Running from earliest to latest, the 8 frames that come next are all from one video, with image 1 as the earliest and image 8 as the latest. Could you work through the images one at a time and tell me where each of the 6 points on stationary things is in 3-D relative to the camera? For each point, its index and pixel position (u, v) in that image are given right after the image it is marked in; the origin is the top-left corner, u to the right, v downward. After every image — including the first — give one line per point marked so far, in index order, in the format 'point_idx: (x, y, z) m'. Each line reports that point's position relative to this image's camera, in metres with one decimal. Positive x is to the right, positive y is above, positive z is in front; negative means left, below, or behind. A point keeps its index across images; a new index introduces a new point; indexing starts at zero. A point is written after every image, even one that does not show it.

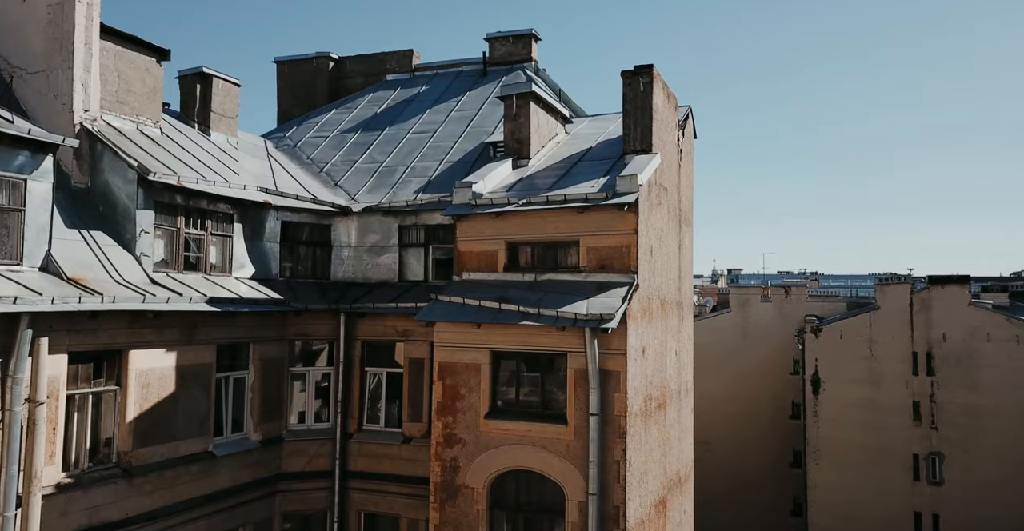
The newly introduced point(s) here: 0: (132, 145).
0: (-7.5, +2.4, +17.6) m
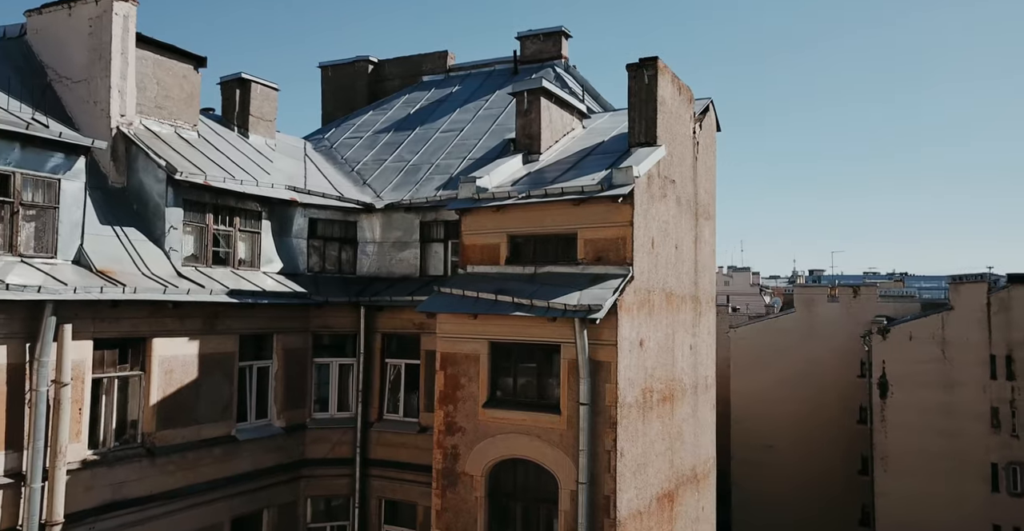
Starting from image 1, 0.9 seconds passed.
0: (-7.3, +2.5, +18.8) m
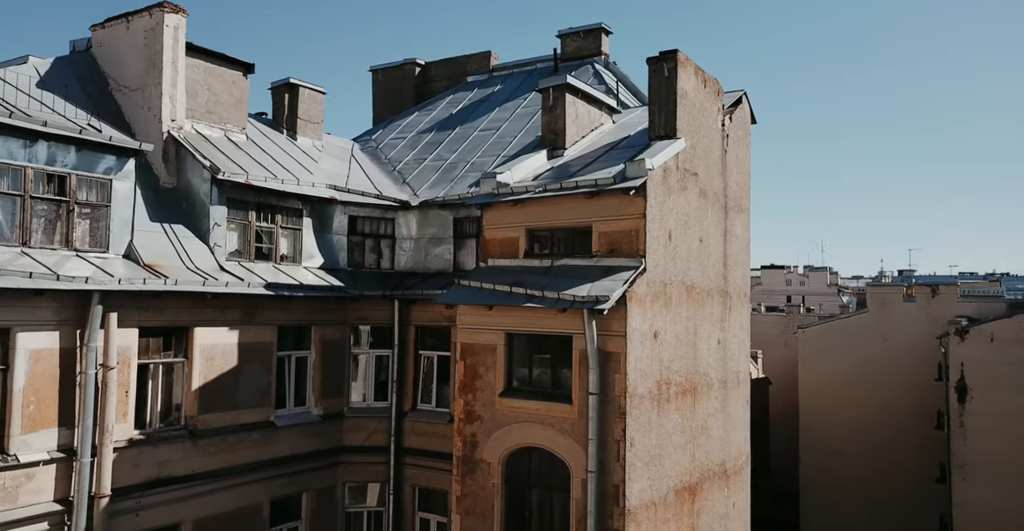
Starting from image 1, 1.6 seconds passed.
0: (-6.8, +2.6, +20.0) m
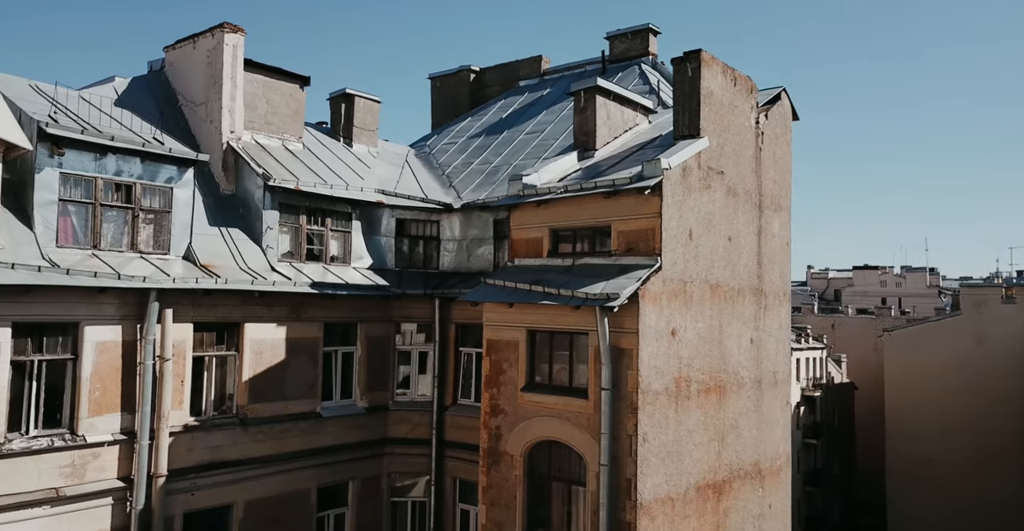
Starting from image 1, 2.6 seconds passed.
0: (-5.9, +2.6, +21.4) m
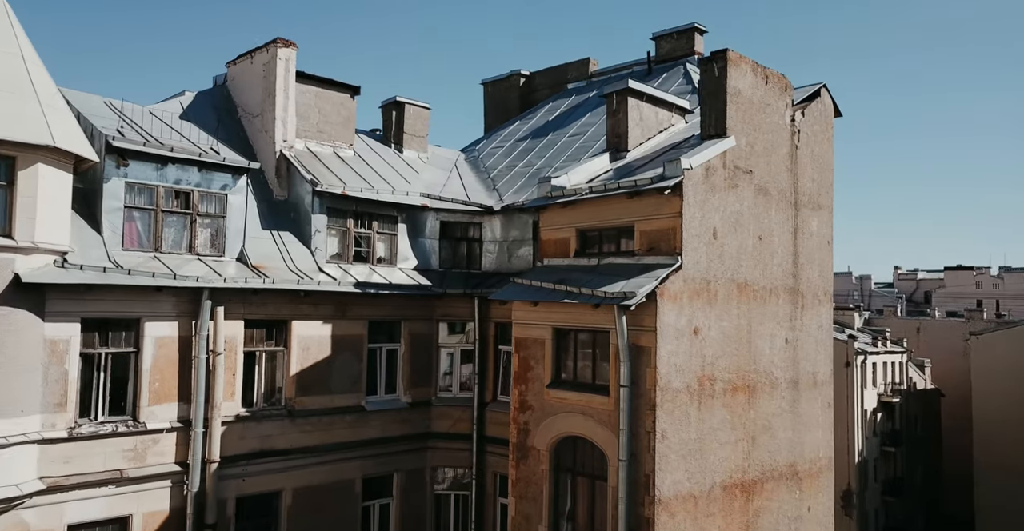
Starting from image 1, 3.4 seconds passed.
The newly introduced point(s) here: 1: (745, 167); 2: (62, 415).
0: (-4.9, +2.6, +22.5) m
1: (+4.9, +2.1, +18.5) m
2: (-8.5, -2.9, +16.9) m
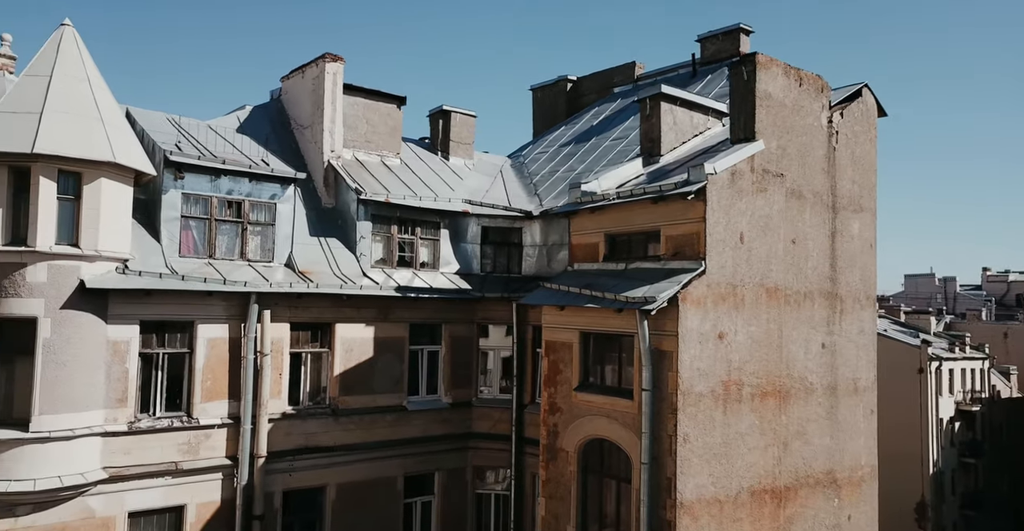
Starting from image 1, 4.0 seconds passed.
0: (-3.9, +2.5, +23.3) m
1: (+5.5, +2.0, +18.4) m
2: (-8.0, -3.0, +18.1) m
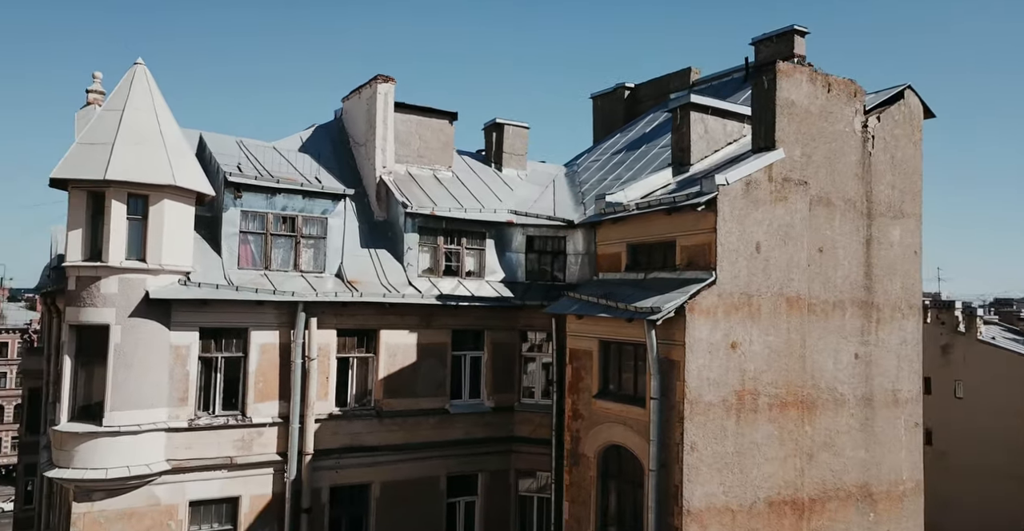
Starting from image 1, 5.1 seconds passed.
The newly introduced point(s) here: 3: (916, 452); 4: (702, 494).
0: (-2.7, +2.2, +24.4) m
1: (+5.9, +1.8, +18.2) m
2: (-7.4, -3.2, +19.9) m
3: (+9.2, -4.2, +20.0) m
4: (+3.6, -4.3, +16.6) m
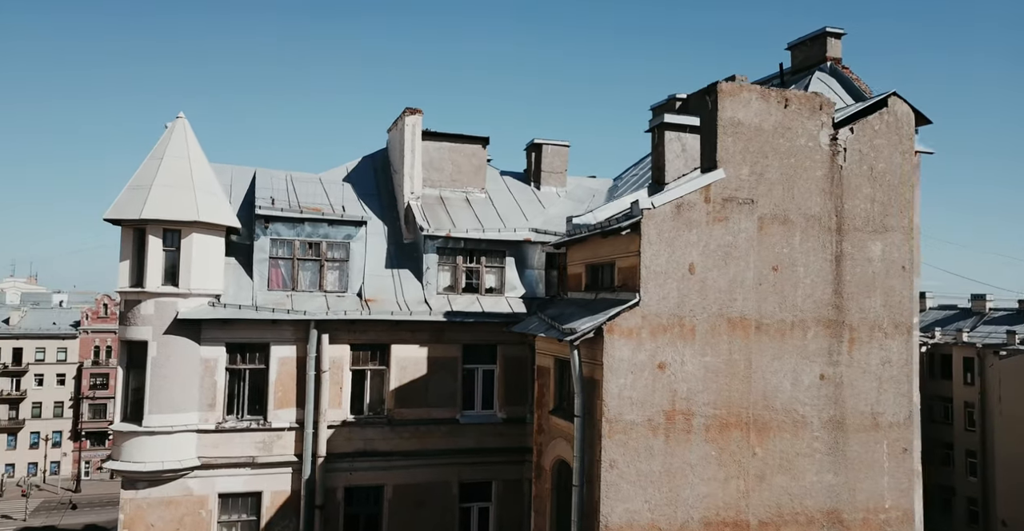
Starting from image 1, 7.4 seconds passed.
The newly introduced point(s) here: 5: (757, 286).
0: (-2.0, +1.7, +26.1) m
1: (+4.7, +1.4, +18.0) m
2: (-7.7, -3.8, +22.9) m
3: (+8.4, -4.6, +18.9) m
4: (+2.2, -4.7, +17.0) m
5: (+5.0, -0.4, +18.0) m
